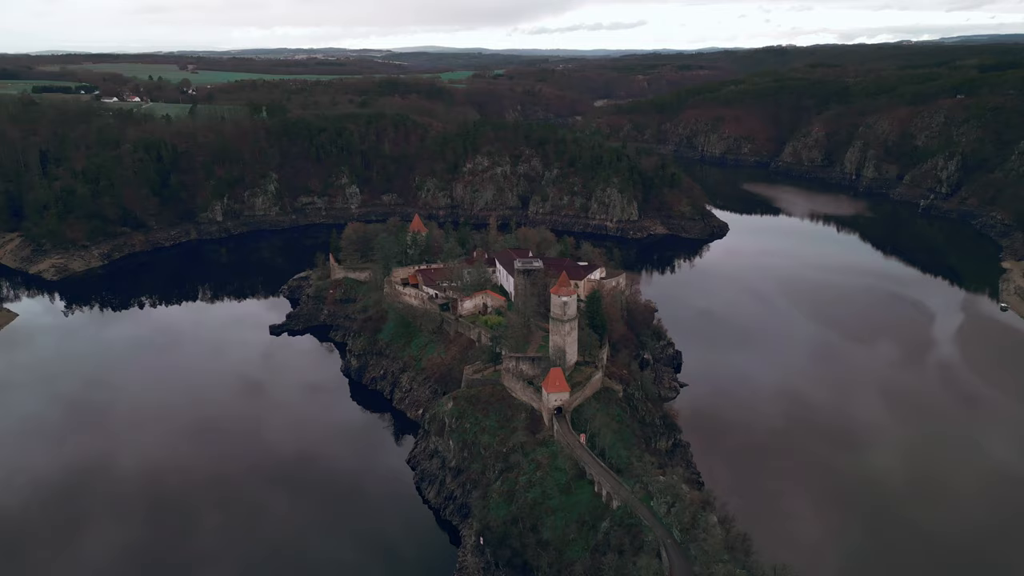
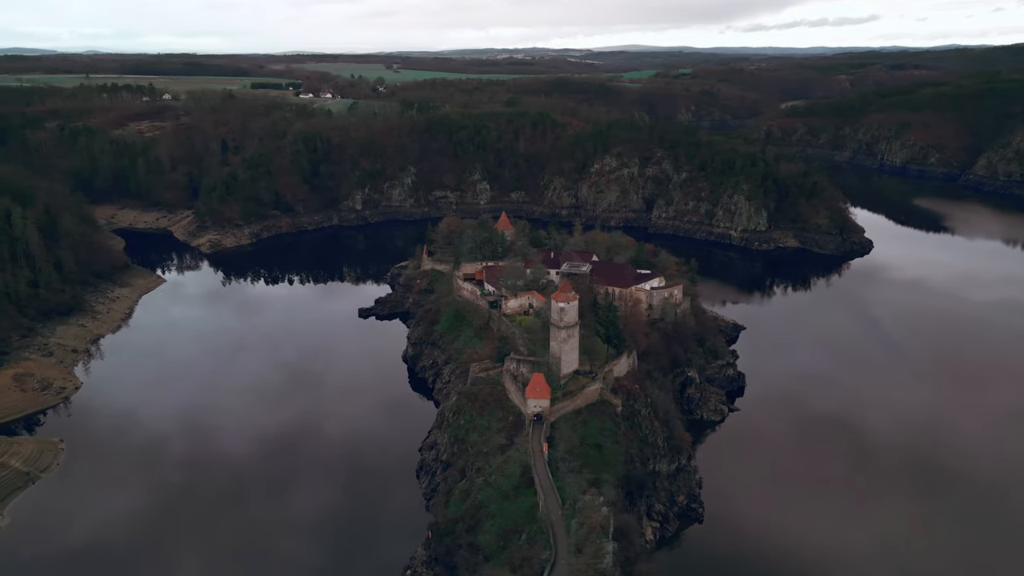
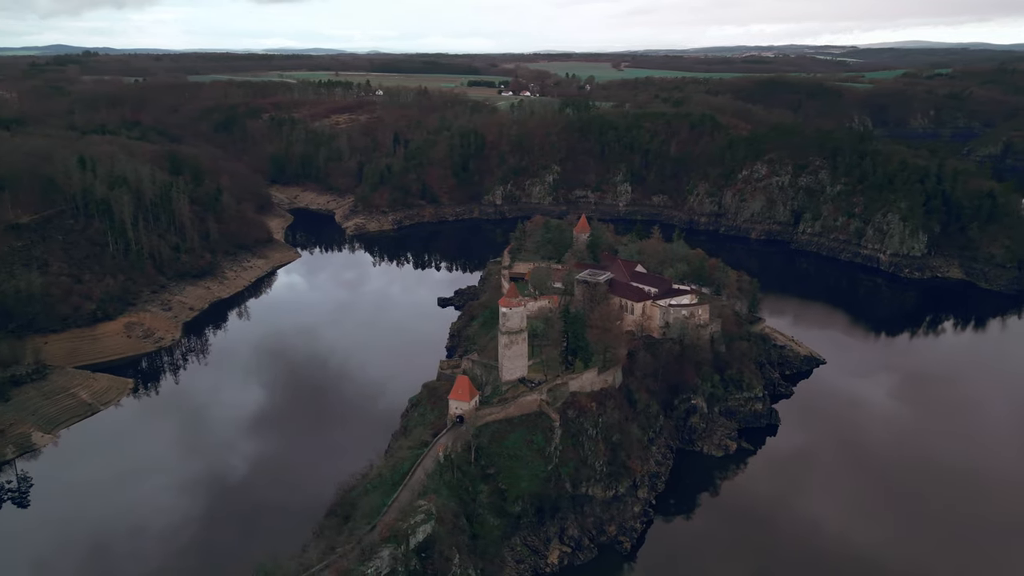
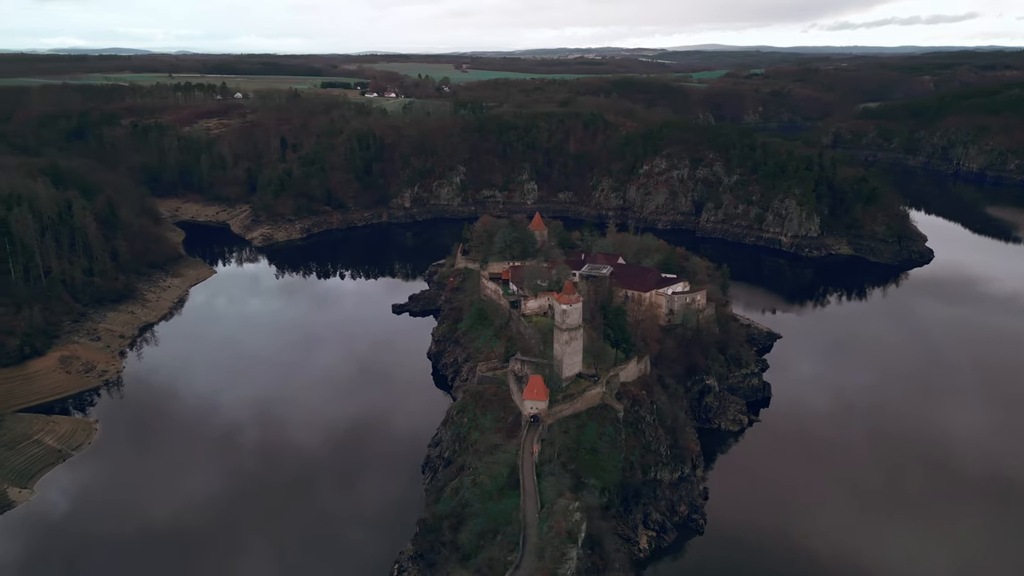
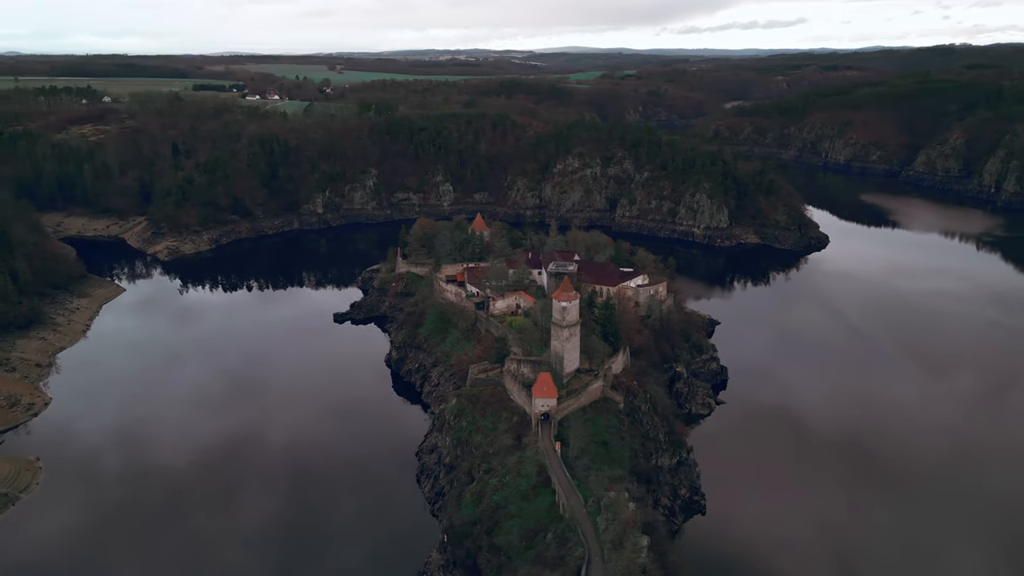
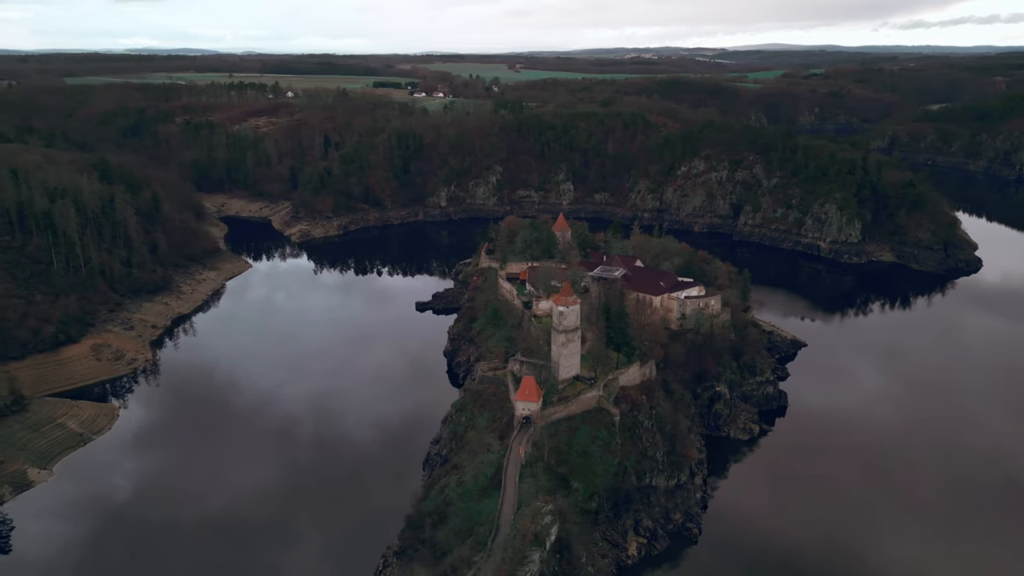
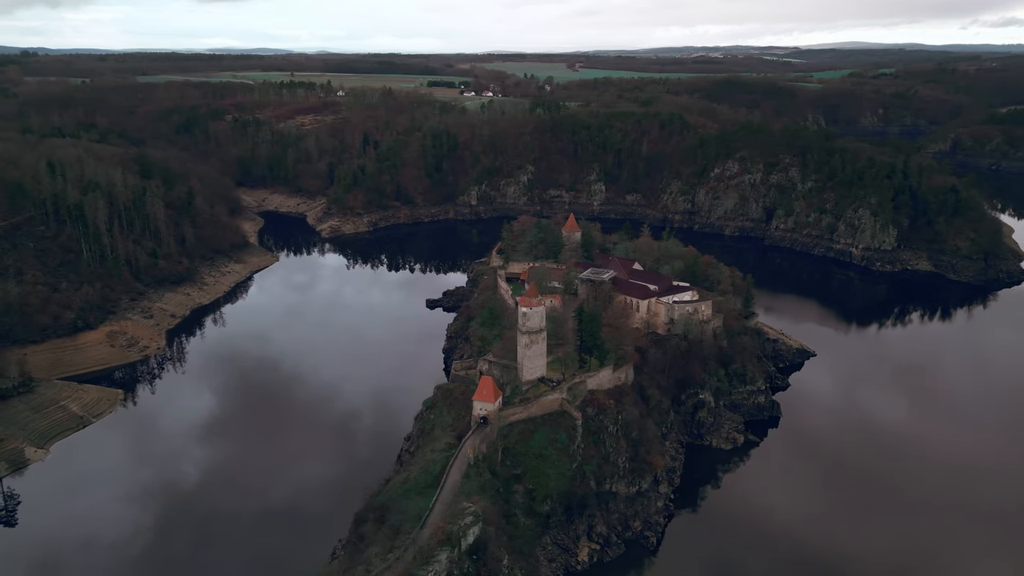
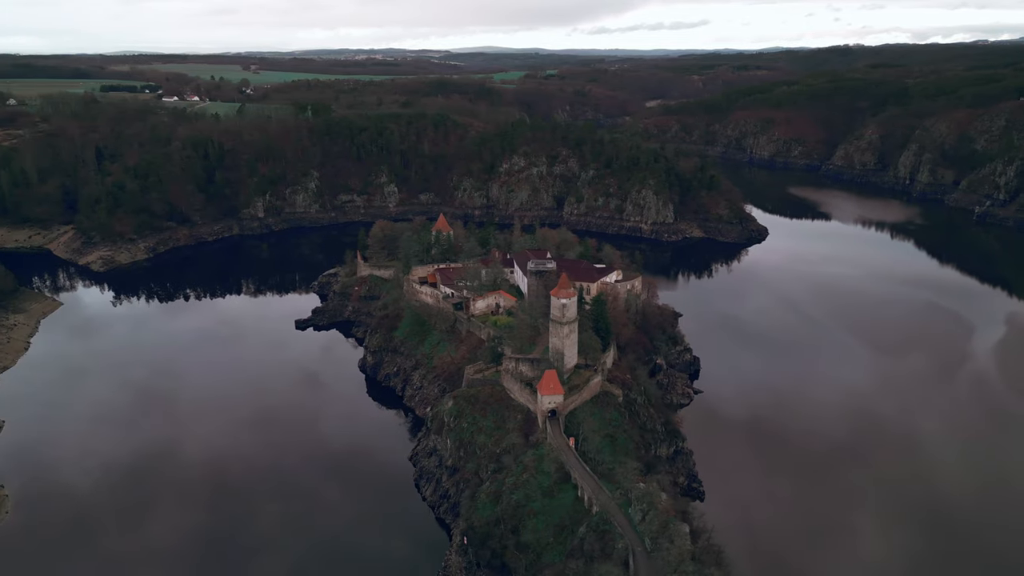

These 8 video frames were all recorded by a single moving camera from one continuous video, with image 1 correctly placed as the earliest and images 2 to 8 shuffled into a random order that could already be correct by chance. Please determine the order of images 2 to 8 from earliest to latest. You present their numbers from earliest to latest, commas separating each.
8, 5, 2, 4, 6, 7, 3
